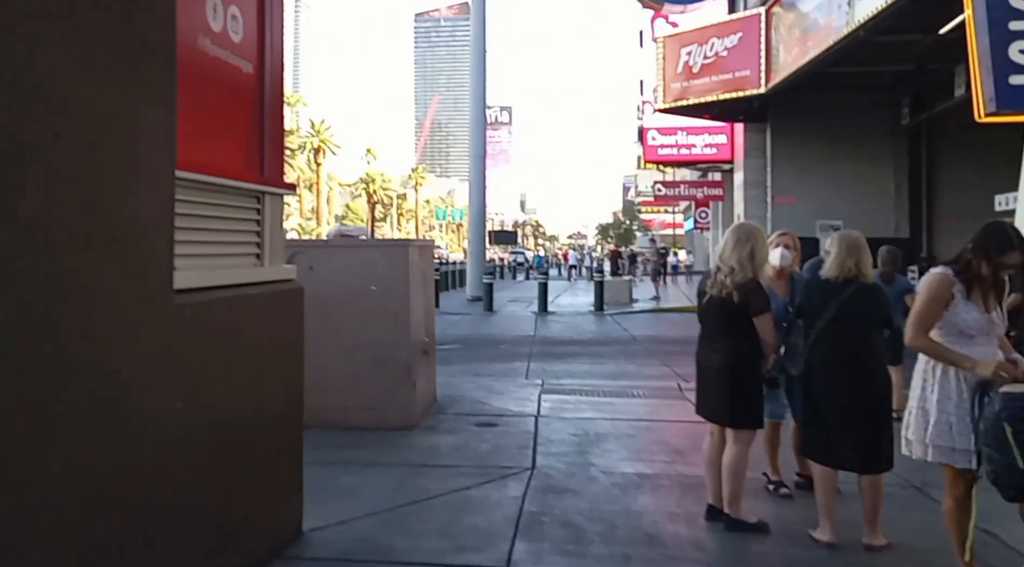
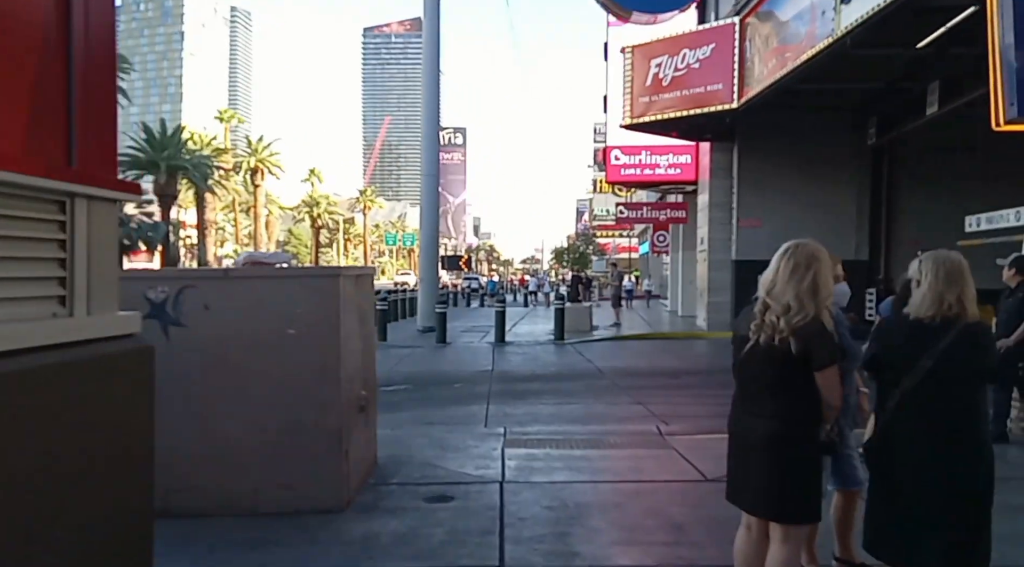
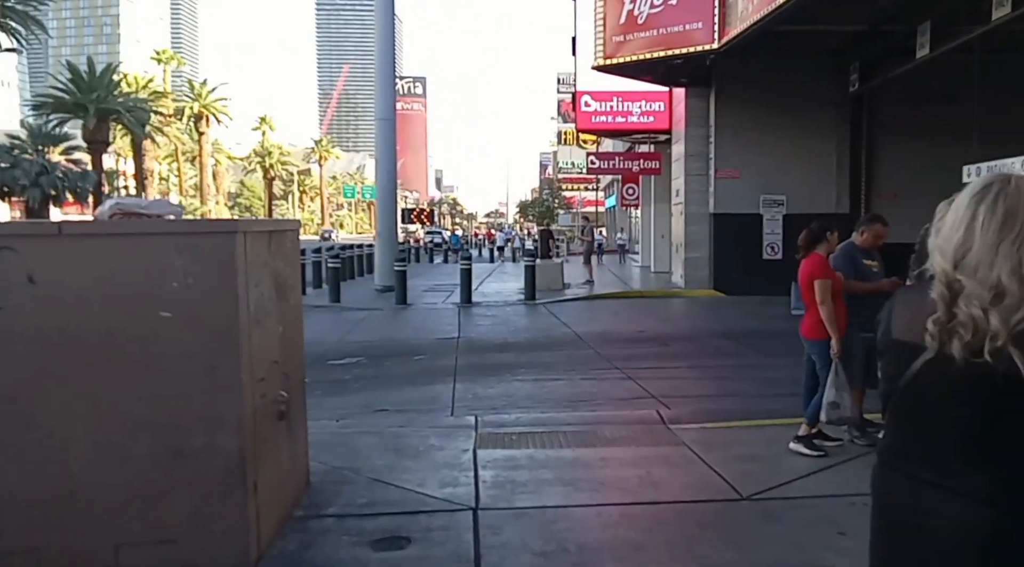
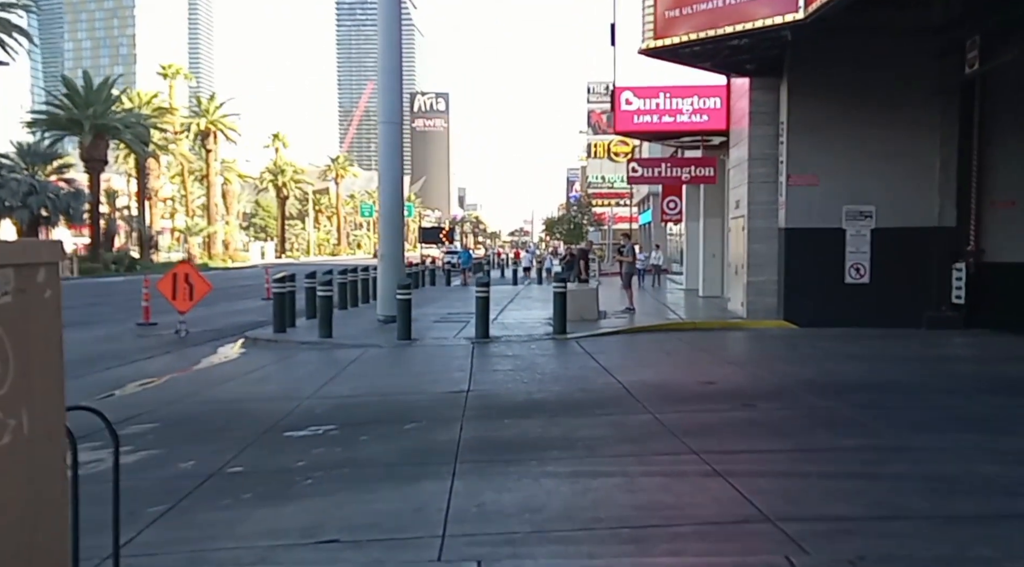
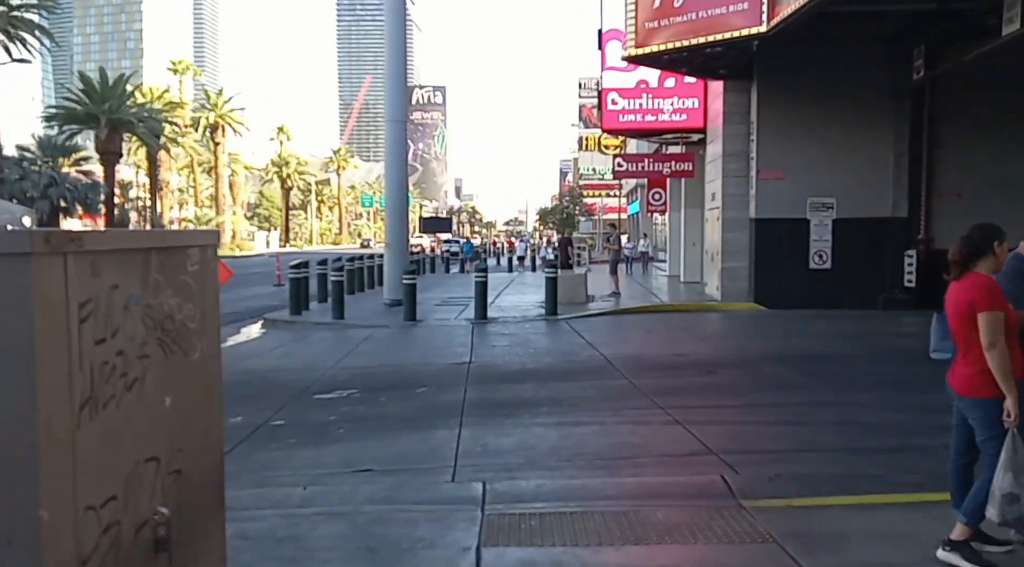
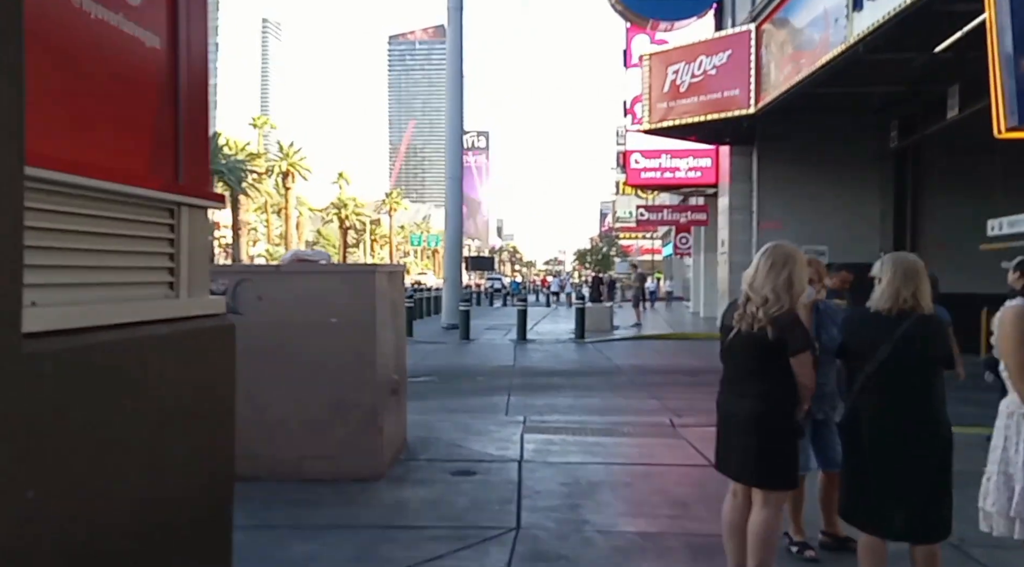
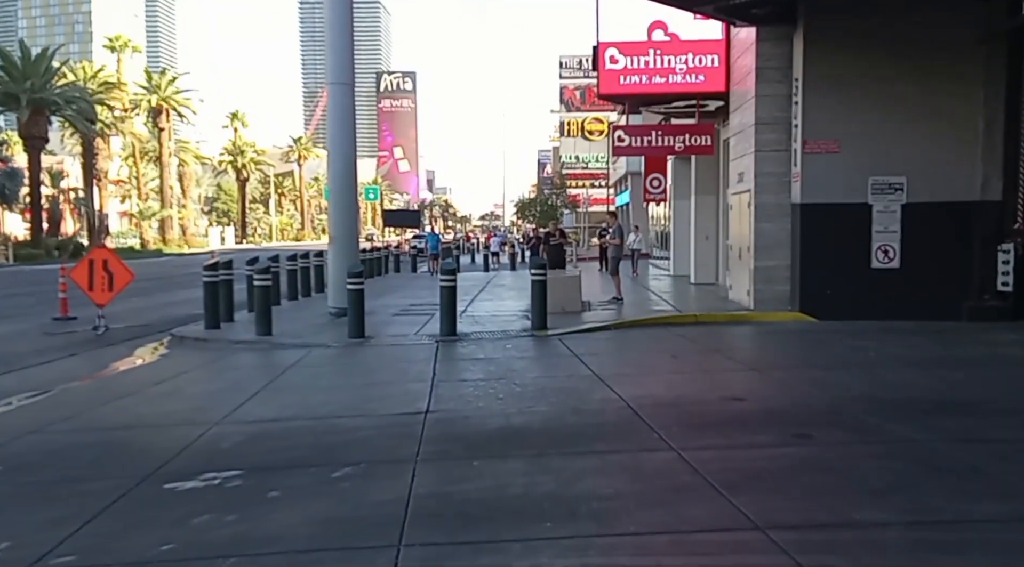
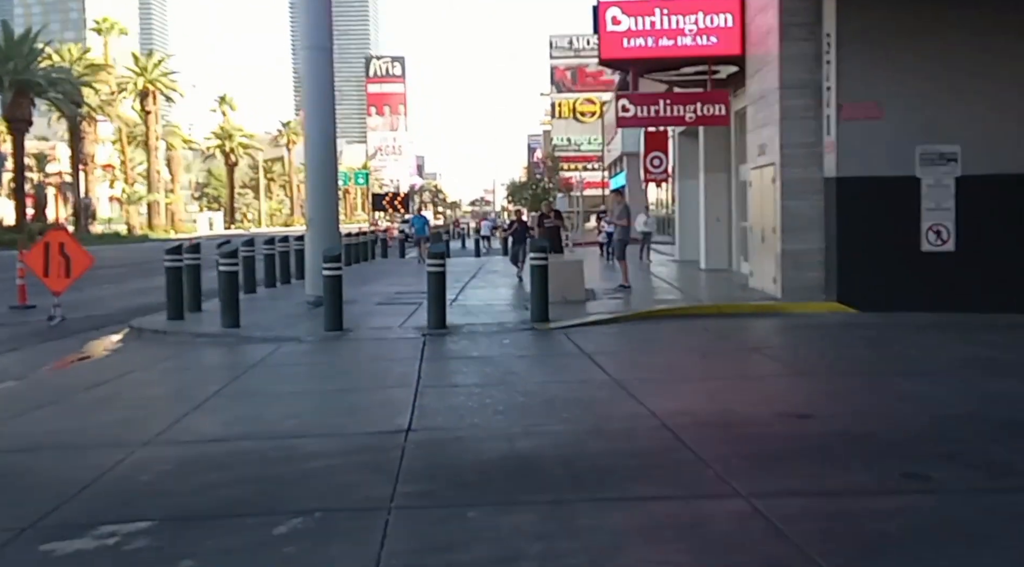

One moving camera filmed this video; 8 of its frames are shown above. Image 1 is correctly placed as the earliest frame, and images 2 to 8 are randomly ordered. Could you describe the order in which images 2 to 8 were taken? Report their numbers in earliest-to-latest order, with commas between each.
6, 2, 3, 5, 4, 7, 8
